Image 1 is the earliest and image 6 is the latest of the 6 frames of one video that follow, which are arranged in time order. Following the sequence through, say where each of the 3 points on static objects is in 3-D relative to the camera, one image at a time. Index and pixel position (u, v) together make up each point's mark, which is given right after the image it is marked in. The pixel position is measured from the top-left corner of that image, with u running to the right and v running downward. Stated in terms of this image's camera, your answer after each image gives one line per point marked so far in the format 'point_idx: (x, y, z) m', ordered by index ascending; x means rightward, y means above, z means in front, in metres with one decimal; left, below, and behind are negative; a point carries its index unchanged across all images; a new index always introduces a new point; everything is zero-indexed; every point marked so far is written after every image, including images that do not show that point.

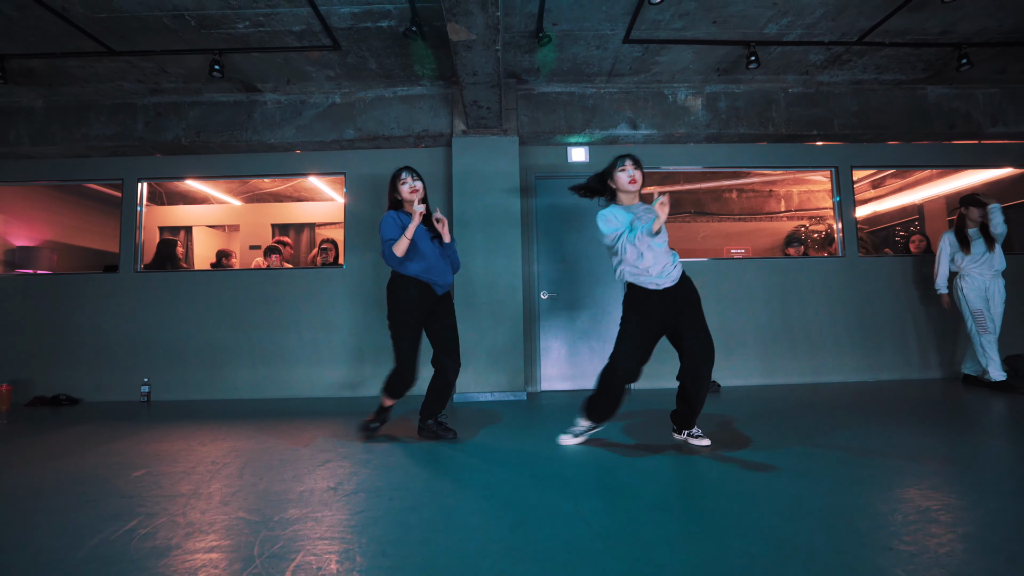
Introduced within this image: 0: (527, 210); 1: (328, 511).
0: (+0.1, +0.8, +4.7) m
1: (-0.7, -0.8, +1.8) m
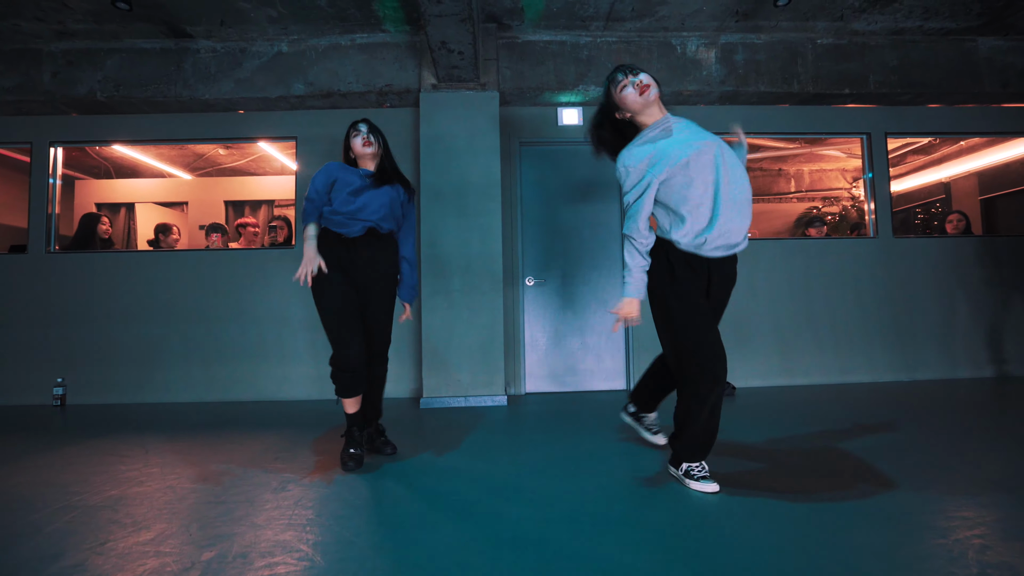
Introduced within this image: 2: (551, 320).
0: (0.0, +0.9, +4.1) m
1: (-0.8, -0.8, +1.2) m
2: (+0.3, -0.3, +4.0) m
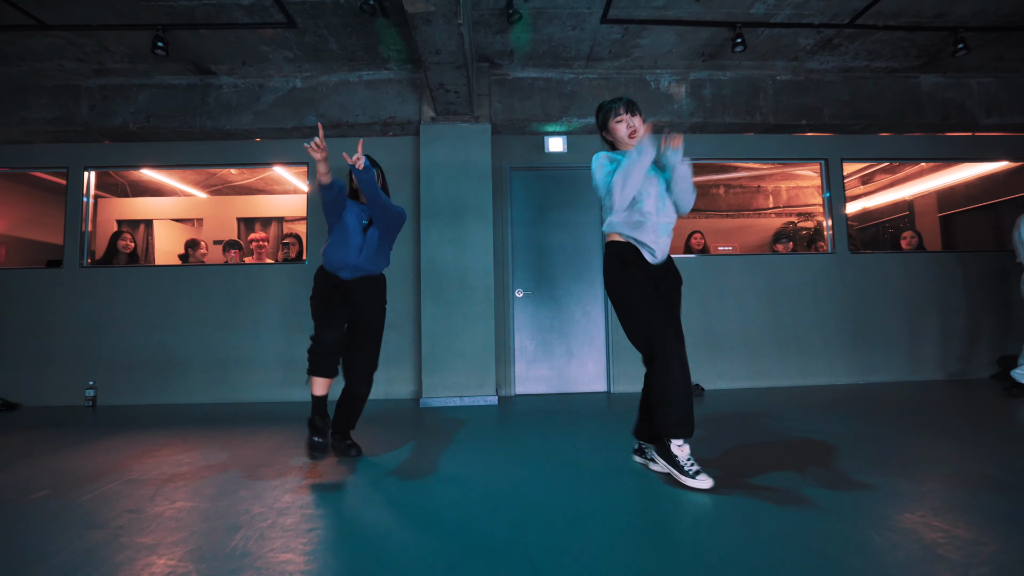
0: (-0.1, +0.8, +4.5) m
1: (-0.9, -0.8, +1.6) m
2: (+0.2, -0.4, +4.4) m
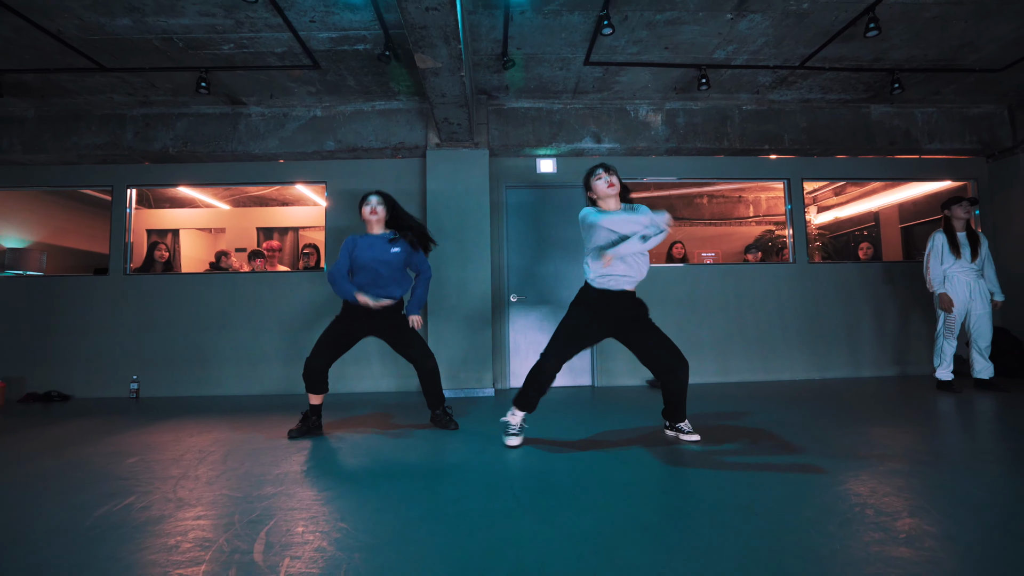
0: (-0.2, +0.7, +5.0) m
1: (-0.9, -0.9, +2.1) m
2: (+0.2, -0.4, +5.0) m
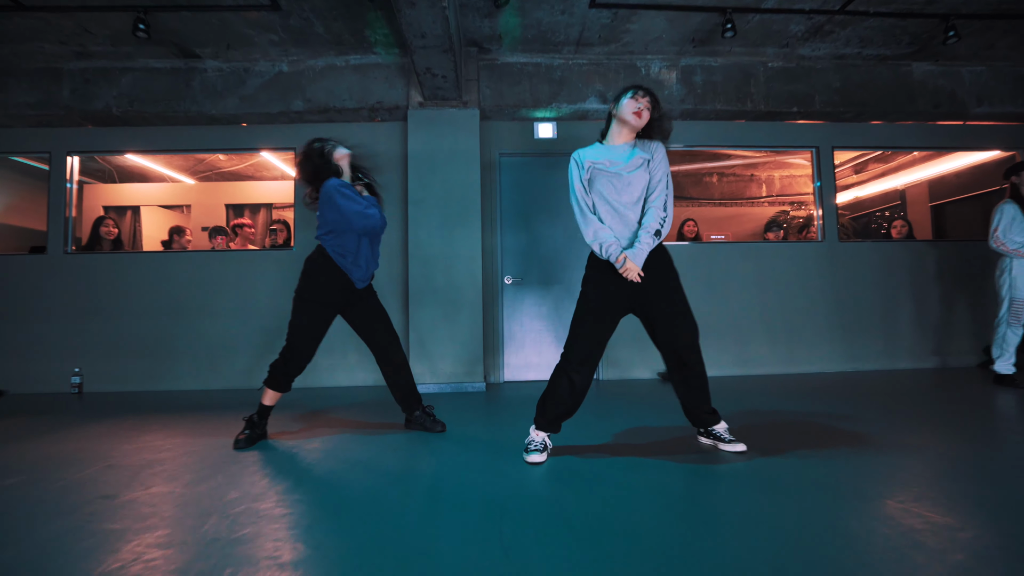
0: (-0.2, +0.9, +4.5) m
1: (-1.0, -0.8, +1.6) m
2: (+0.1, -0.2, +4.4) m
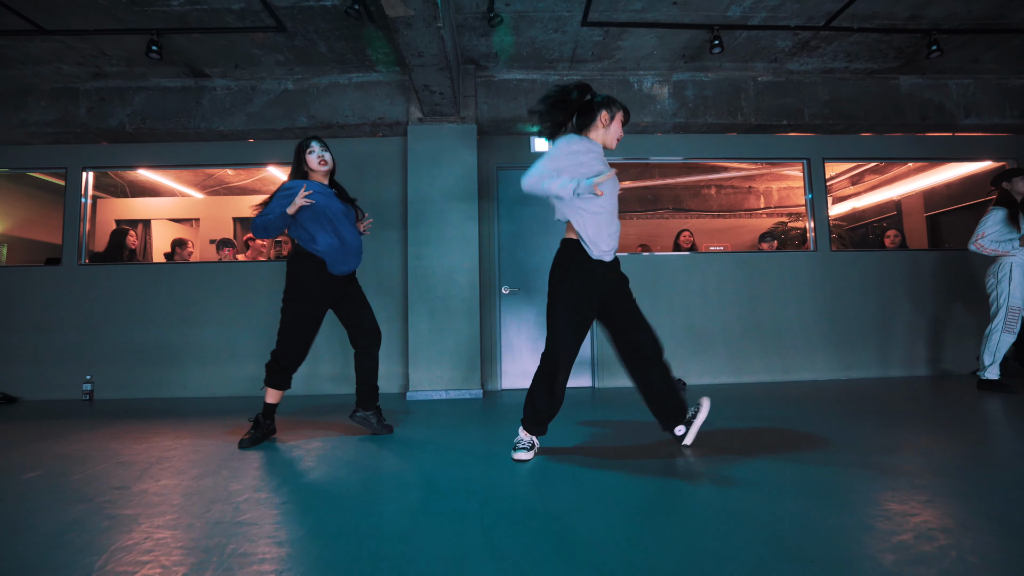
0: (-0.2, +0.8, +4.6) m
1: (-1.0, -0.8, +1.7) m
2: (+0.1, -0.3, +4.5) m
